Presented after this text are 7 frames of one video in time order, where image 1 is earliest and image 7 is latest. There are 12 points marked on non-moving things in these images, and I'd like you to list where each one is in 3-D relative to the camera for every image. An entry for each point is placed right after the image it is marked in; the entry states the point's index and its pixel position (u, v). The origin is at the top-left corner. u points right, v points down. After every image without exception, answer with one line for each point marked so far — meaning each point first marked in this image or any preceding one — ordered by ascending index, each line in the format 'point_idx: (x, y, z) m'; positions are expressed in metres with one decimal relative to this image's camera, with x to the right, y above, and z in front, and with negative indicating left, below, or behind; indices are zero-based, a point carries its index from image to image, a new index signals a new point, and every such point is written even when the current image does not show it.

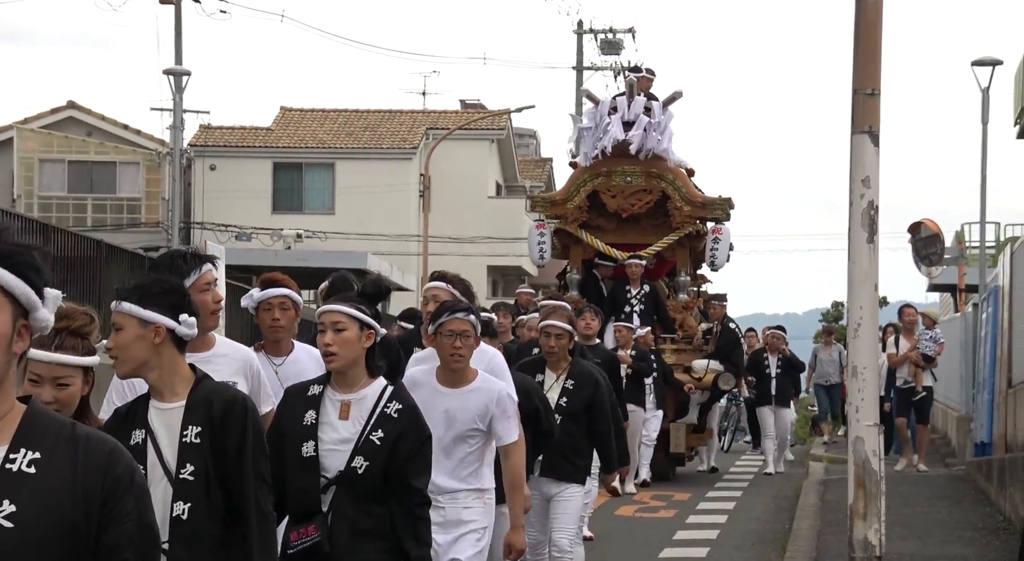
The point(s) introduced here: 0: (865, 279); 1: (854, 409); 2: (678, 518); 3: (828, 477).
0: (+2.1, 0.0, +9.7) m
1: (+2.0, -0.8, +9.7) m
2: (+1.5, -2.2, +15.2) m
3: (+3.2, -2.0, +16.7) m
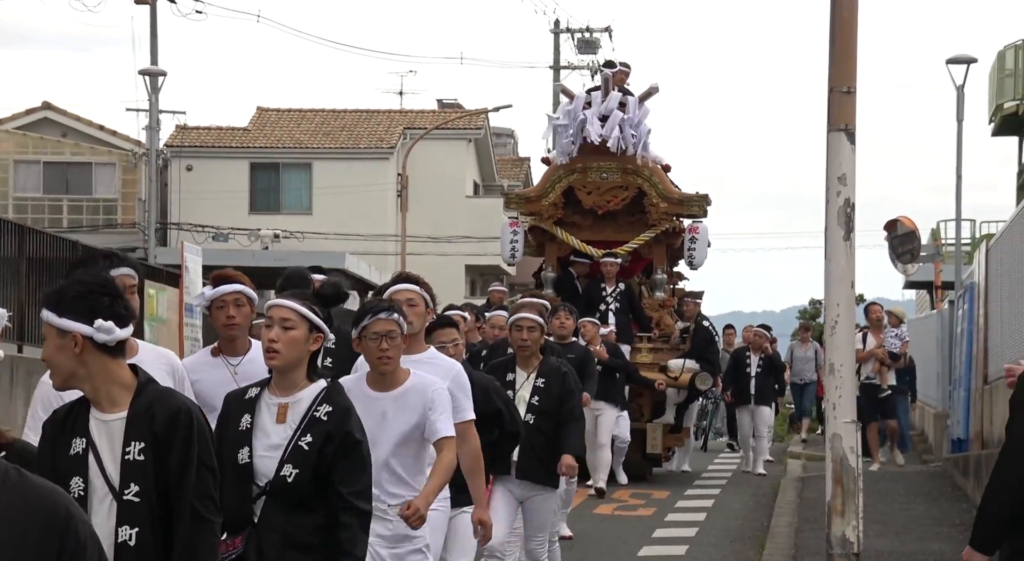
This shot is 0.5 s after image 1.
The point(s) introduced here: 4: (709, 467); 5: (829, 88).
0: (+2.0, 0.0, +9.8) m
1: (+1.9, -0.8, +9.7) m
2: (+1.3, -2.2, +15.2) m
3: (+3.0, -2.0, +16.8) m
4: (+2.0, -2.1, +17.9) m
5: (+1.9, +1.2, +9.9) m
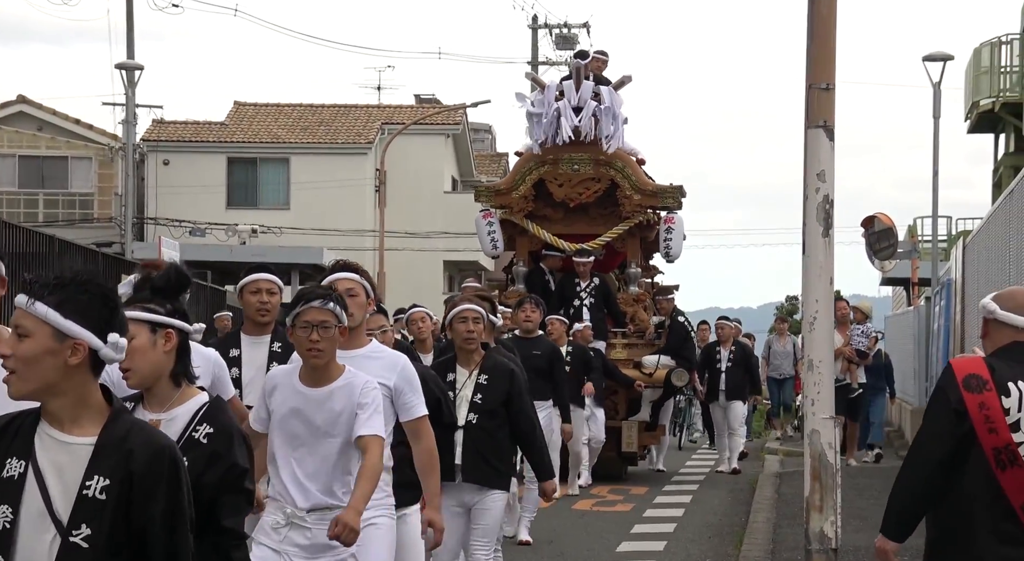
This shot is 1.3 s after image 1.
0: (+1.9, +0.1, +9.8) m
1: (+1.8, -0.7, +9.7) m
2: (+1.2, -2.1, +15.2) m
3: (+2.8, -1.9, +16.8) m
4: (+1.8, -2.1, +17.9) m
5: (+1.9, +1.2, +9.9) m
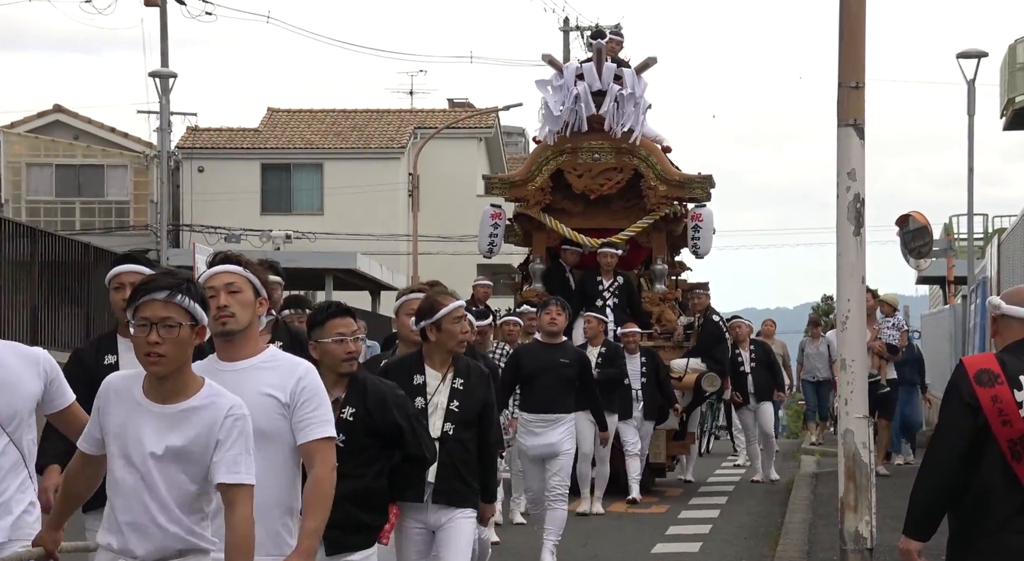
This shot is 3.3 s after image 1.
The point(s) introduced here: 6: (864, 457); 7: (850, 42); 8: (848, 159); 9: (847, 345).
0: (+2.0, +0.1, +9.8) m
1: (+2.0, -0.7, +9.7) m
2: (+1.5, -2.2, +15.2) m
3: (+3.1, -1.9, +16.8) m
4: (+2.2, -2.1, +17.9) m
5: (+2.0, +1.2, +9.9) m
6: (+2.1, -1.0, +9.7) m
7: (+2.0, +1.4, +9.9) m
8: (+2.0, +0.7, +9.8) m
9: (+2.0, -0.4, +9.8) m
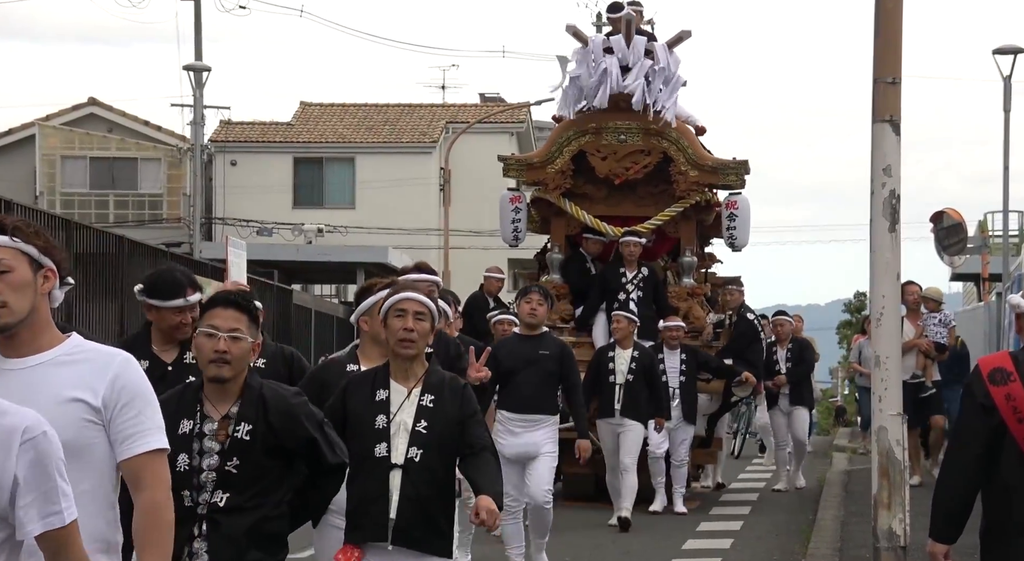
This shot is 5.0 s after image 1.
0: (+2.3, +0.1, +9.7) m
1: (+2.2, -0.7, +9.7) m
2: (+1.8, -2.1, +15.2) m
3: (+3.4, -1.9, +16.7) m
4: (+2.5, -2.0, +17.8) m
5: (+2.2, +1.2, +9.8) m
6: (+2.3, -1.0, +9.6) m
7: (+2.3, +1.5, +9.8) m
8: (+2.2, +0.8, +9.7) m
9: (+2.2, -0.4, +9.8) m
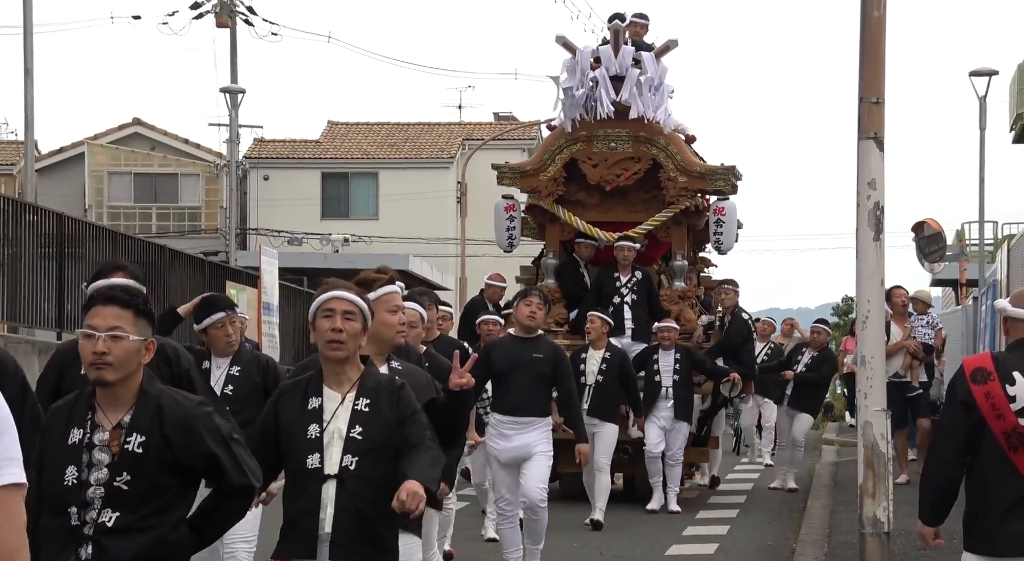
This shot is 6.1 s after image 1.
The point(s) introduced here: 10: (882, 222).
0: (+2.4, 0.0, +11.0) m
1: (+2.3, -0.7, +10.9) m
2: (+1.9, -2.2, +16.4) m
3: (+3.6, -2.0, +17.9) m
4: (+2.6, -2.1, +19.0) m
5: (+2.3, +1.2, +11.1) m
6: (+2.4, -1.1, +10.9) m
7: (+2.4, +1.4, +11.0) m
8: (+2.4, +0.7, +11.0) m
9: (+2.4, -0.4, +11.0) m
10: (+2.4, +0.4, +11.0) m
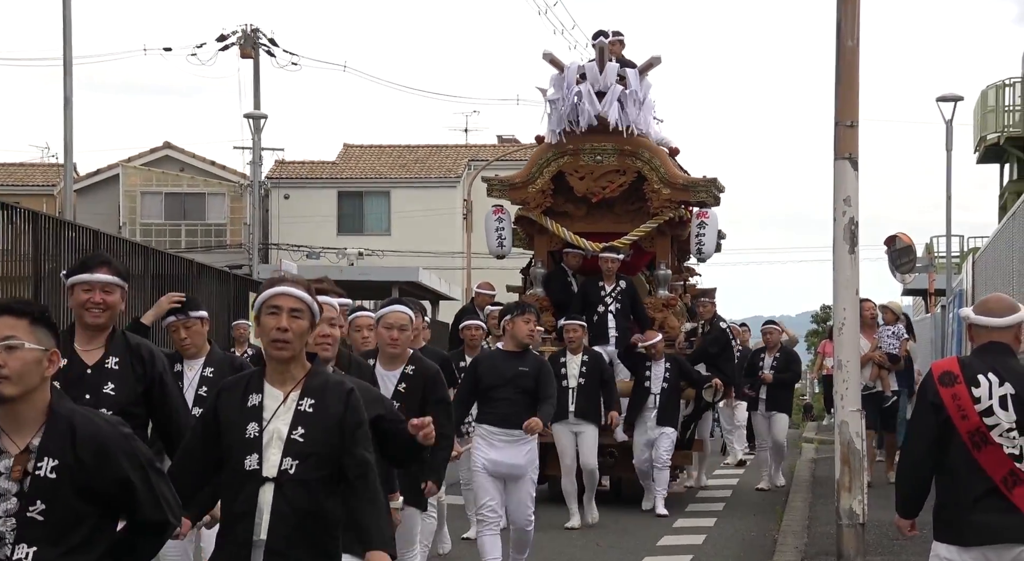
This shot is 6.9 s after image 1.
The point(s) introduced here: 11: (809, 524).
0: (+2.4, 0.0, +12.3) m
1: (+2.4, -0.8, +12.3) m
2: (+1.9, -2.3, +17.8) m
3: (+3.6, -2.1, +19.3) m
4: (+2.7, -2.2, +20.4) m
5: (+2.4, +1.1, +12.4) m
6: (+2.5, -1.1, +12.2) m
7: (+2.4, +1.3, +12.4) m
8: (+2.4, +0.6, +12.3) m
9: (+2.4, -0.5, +12.4) m
10: (+2.5, +0.3, +12.3) m
11: (+2.8, -2.3, +15.7) m
